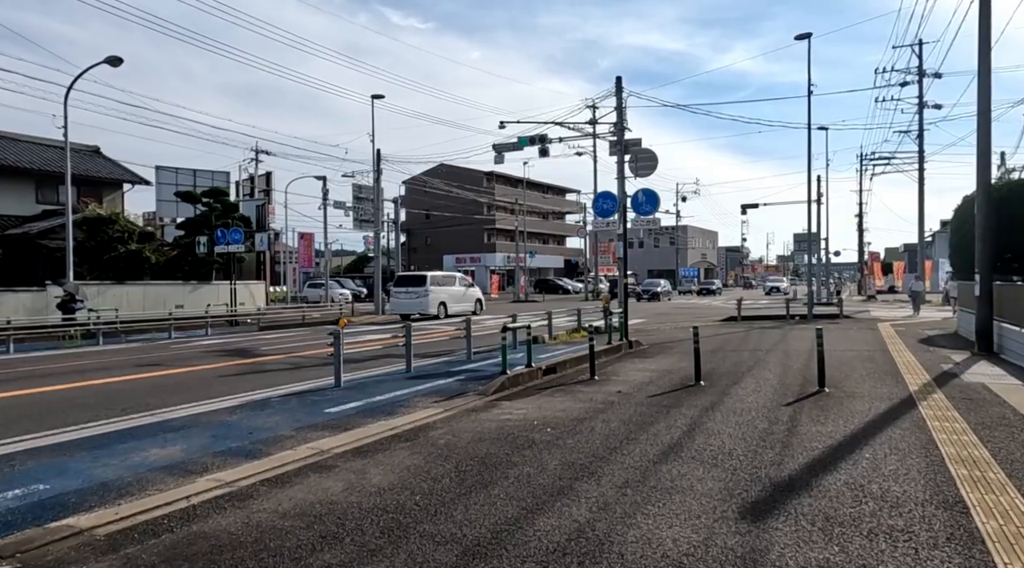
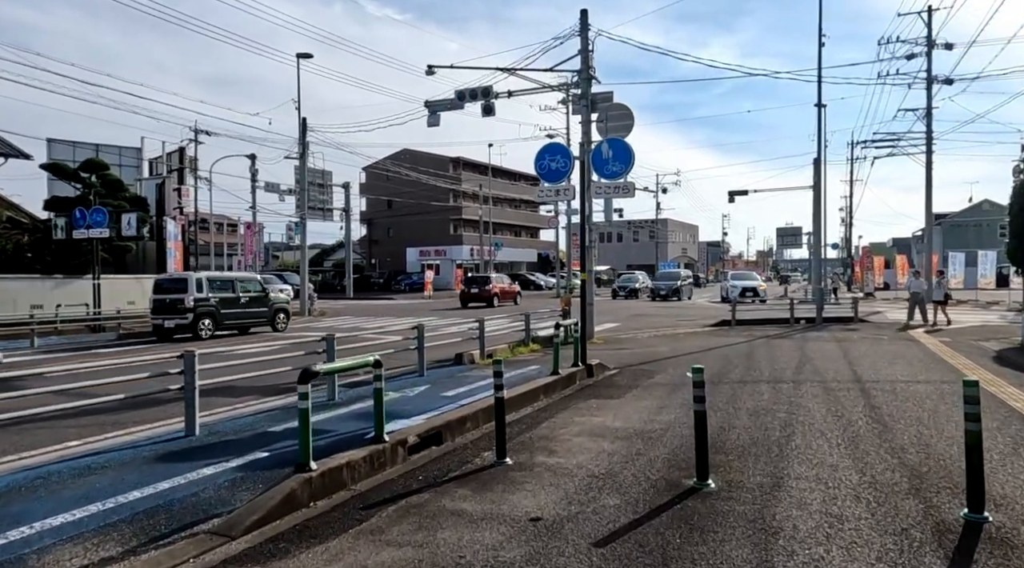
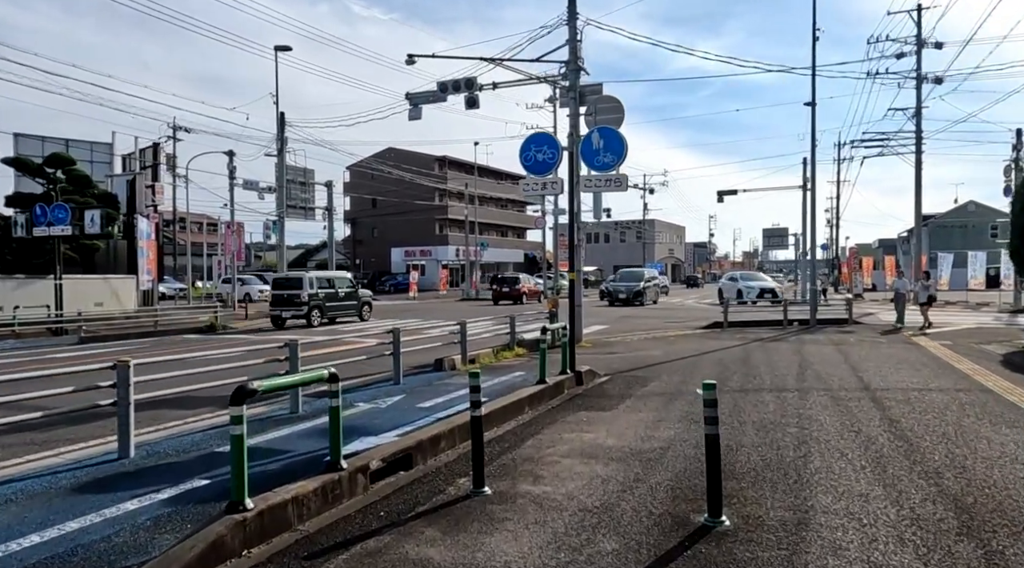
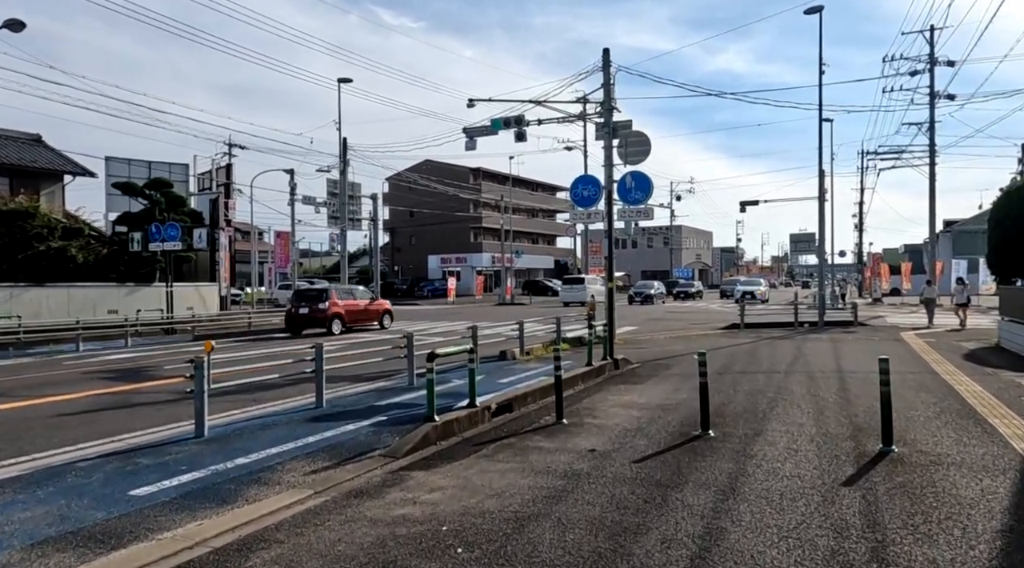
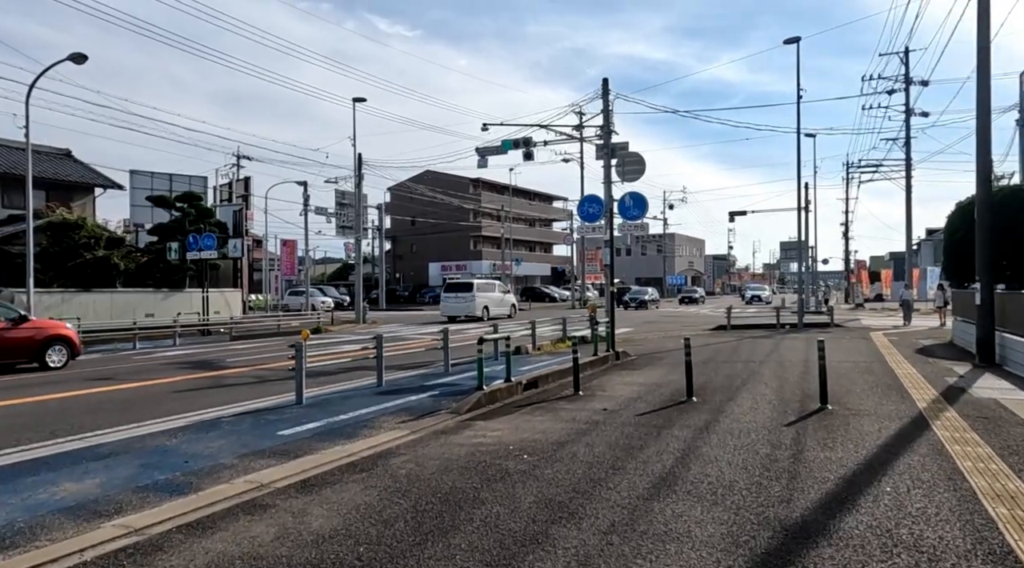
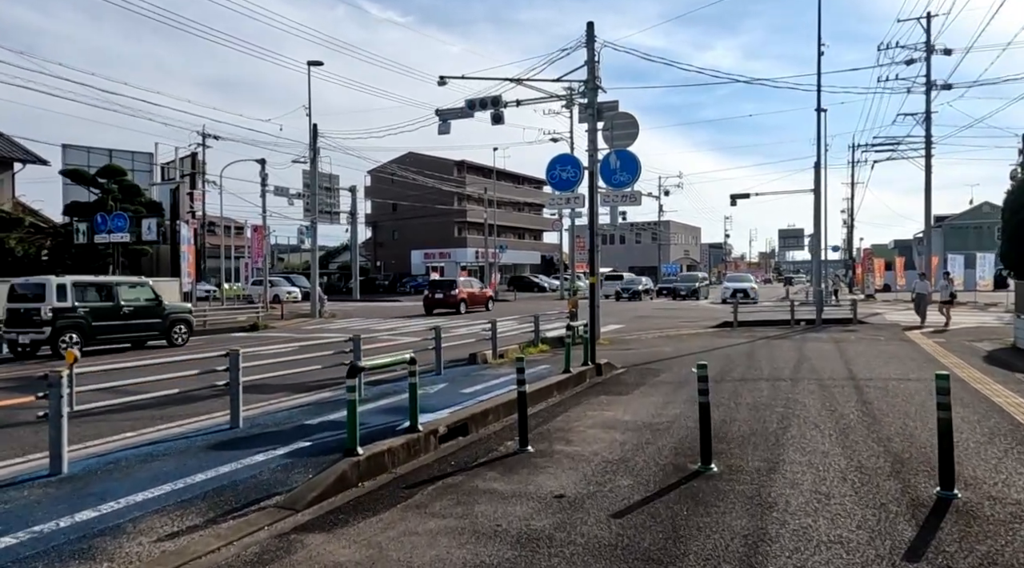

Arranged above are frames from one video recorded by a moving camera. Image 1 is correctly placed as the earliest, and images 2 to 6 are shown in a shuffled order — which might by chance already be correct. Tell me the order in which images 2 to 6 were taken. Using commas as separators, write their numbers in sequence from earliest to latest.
5, 4, 6, 2, 3
